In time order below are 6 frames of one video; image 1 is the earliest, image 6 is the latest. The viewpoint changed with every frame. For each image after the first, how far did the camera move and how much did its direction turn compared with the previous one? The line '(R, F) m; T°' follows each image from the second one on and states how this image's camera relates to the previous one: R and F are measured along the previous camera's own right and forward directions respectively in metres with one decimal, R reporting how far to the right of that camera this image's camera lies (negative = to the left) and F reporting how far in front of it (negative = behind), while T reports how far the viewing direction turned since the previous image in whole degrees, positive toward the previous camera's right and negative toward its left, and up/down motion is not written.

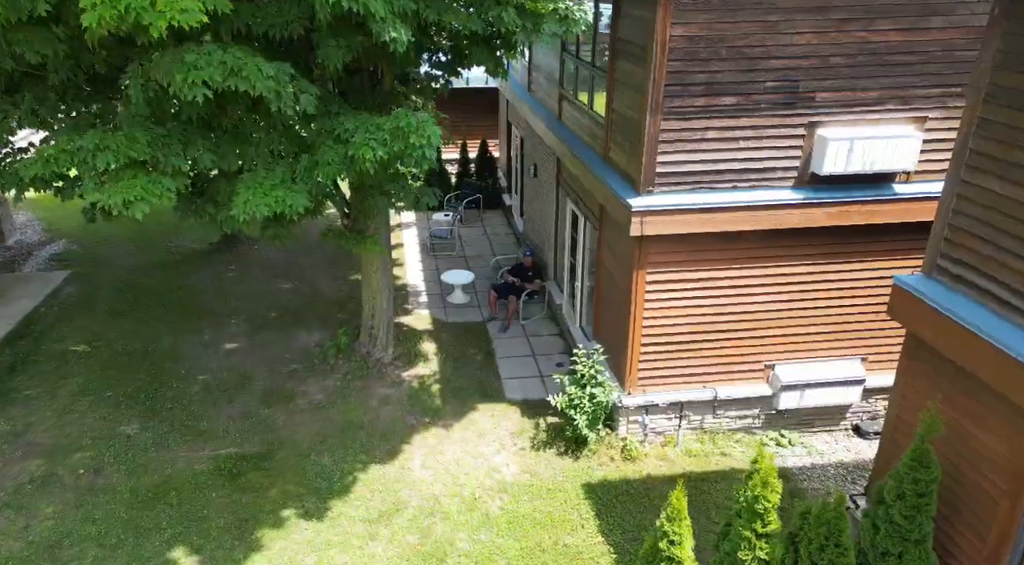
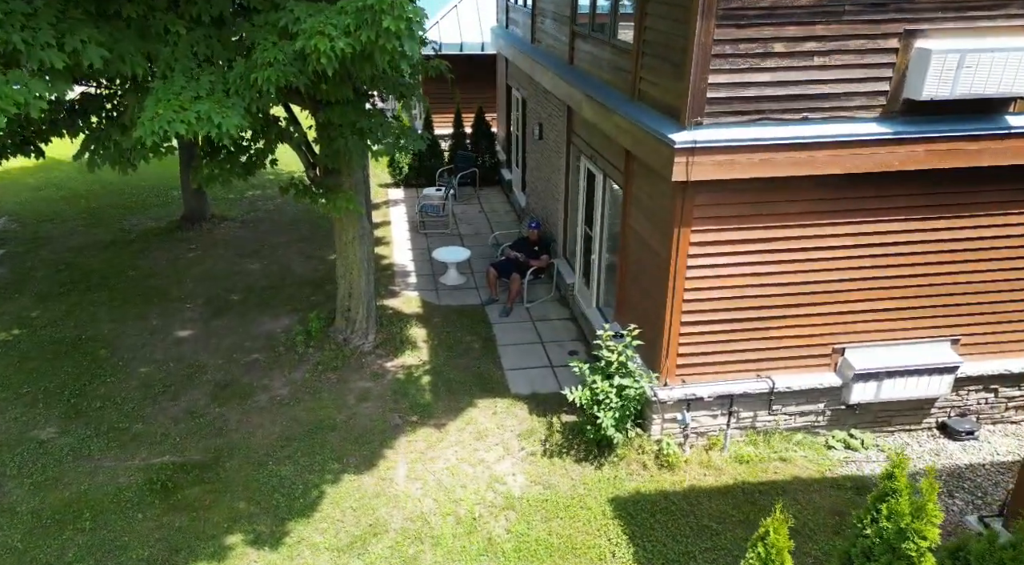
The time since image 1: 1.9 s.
(-0.1, +1.8) m; 0°
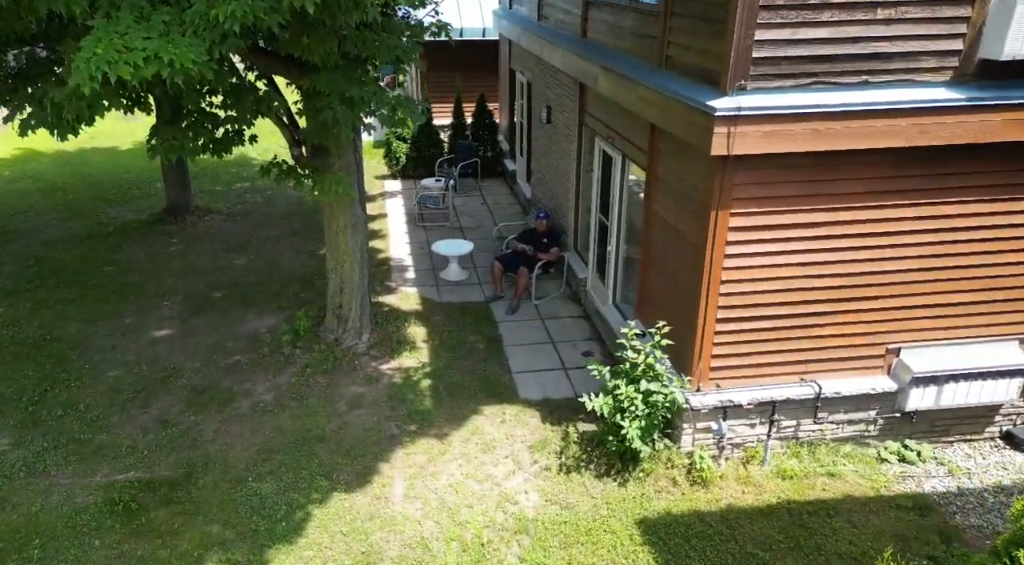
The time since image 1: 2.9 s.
(-0.1, +0.9) m; 0°
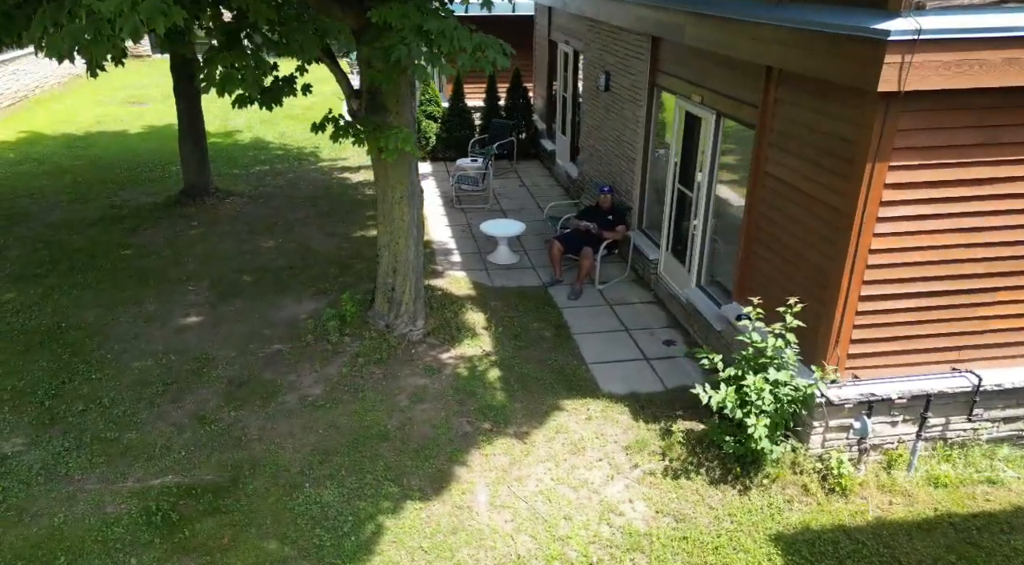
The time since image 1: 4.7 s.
(-0.7, +1.0) m; 0°
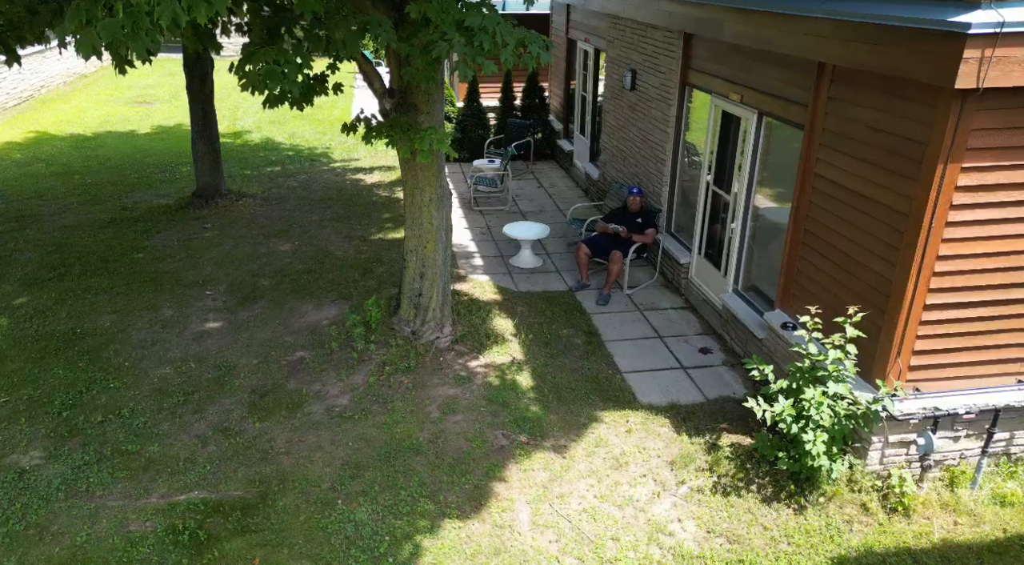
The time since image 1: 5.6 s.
(-0.3, +0.3) m; 0°
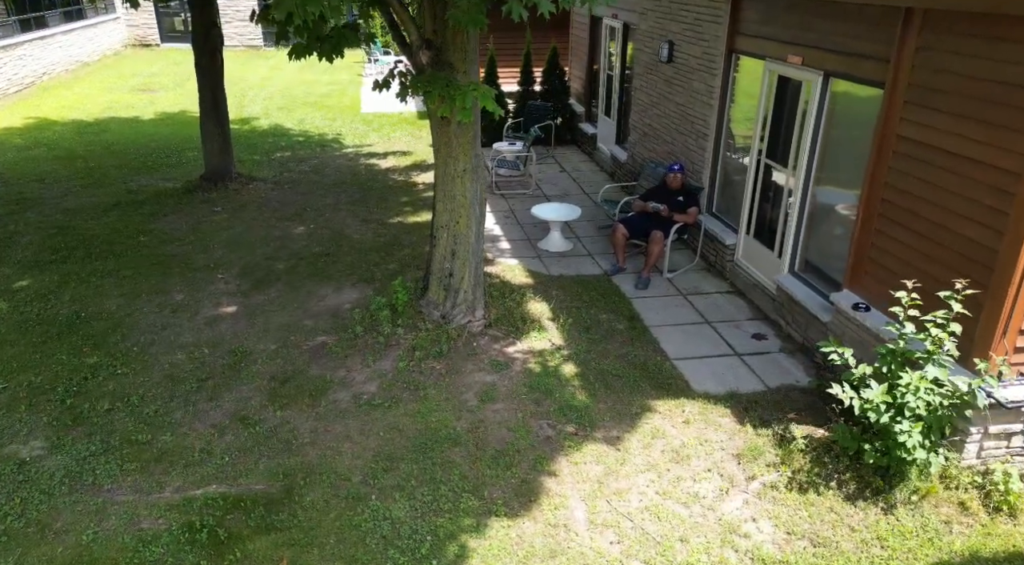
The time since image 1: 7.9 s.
(-0.3, +0.6) m; 0°
